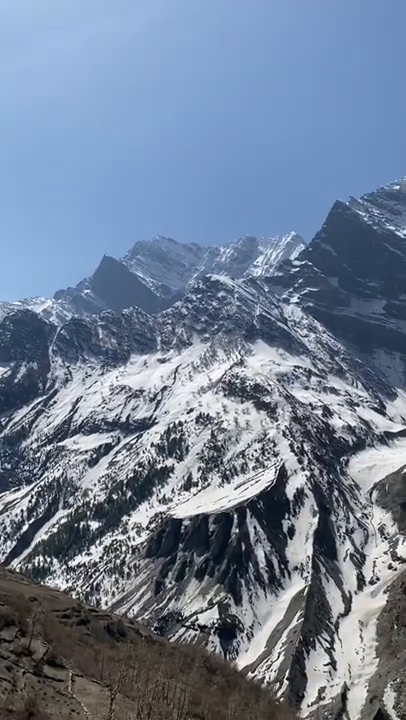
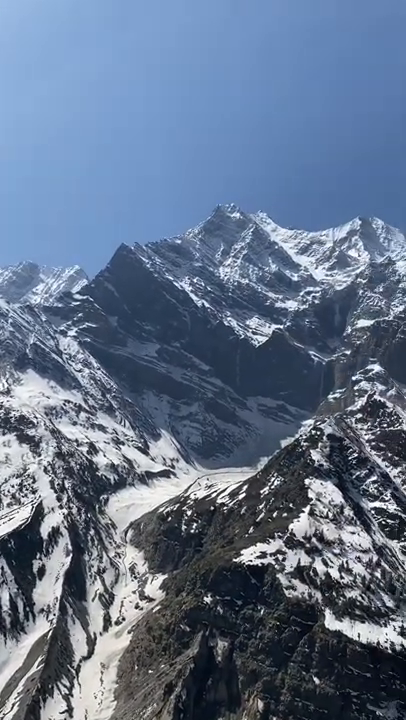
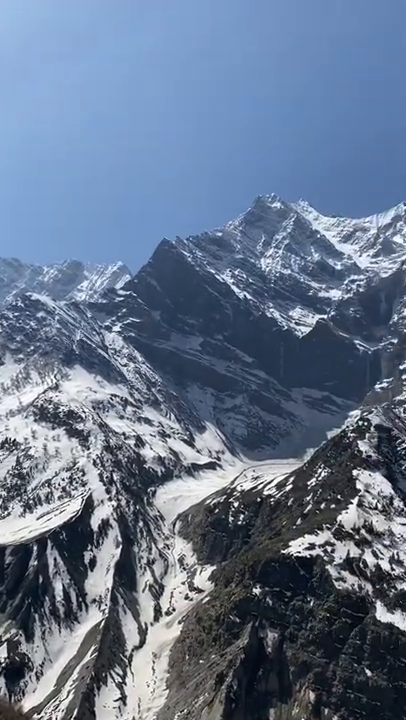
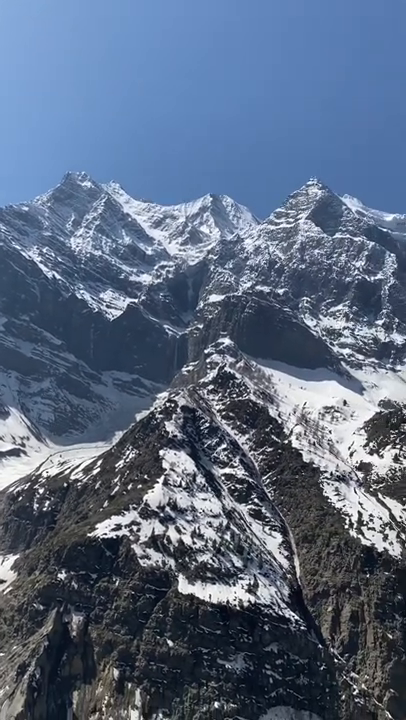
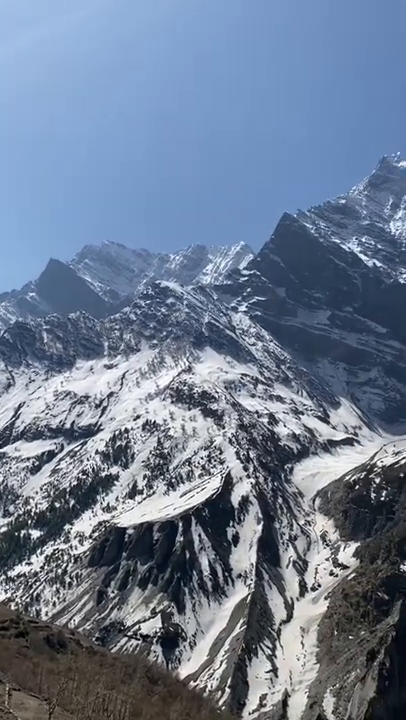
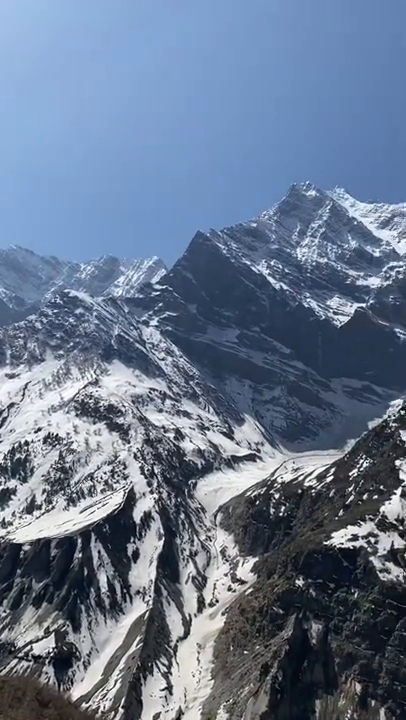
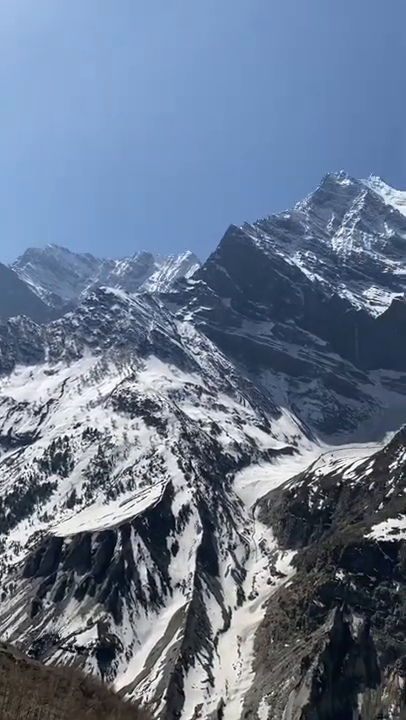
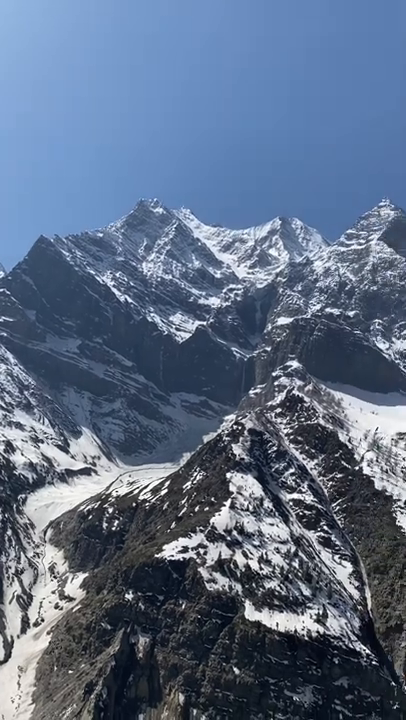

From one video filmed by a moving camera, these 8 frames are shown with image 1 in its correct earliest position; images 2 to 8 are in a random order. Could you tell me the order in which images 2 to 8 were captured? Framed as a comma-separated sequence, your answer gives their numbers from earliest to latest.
5, 7, 6, 3, 2, 8, 4
